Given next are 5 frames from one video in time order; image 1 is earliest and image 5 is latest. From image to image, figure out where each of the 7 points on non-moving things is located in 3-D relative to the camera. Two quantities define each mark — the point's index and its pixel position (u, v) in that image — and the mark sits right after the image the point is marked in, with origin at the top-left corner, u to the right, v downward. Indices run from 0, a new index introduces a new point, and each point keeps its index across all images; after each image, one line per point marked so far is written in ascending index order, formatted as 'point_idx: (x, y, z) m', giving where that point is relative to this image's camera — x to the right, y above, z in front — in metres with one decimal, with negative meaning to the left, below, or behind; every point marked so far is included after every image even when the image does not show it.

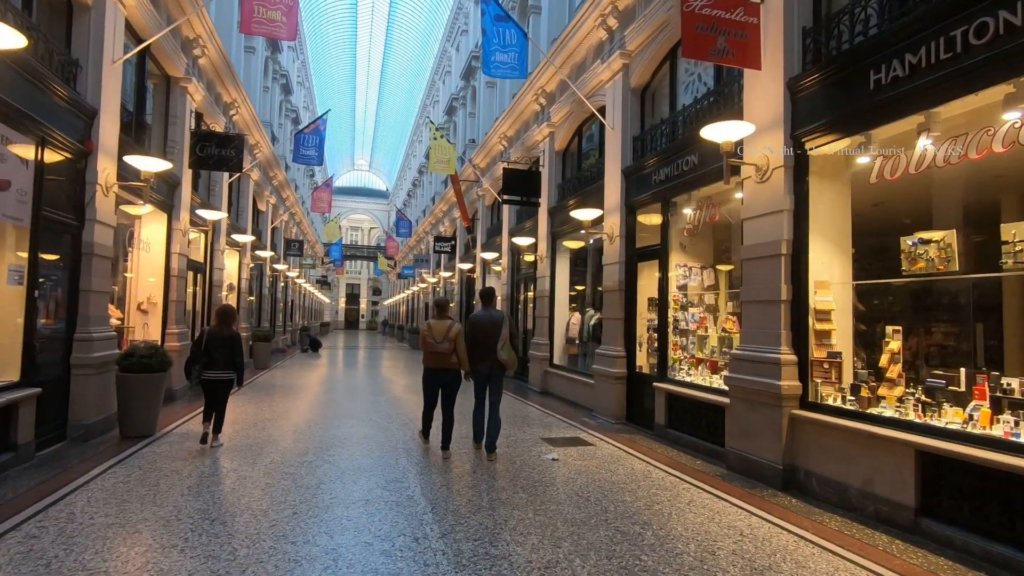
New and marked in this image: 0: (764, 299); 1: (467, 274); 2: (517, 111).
0: (+2.5, -0.1, +5.4) m
1: (-1.7, +0.5, +20.0) m
2: (+0.1, +4.3, +13.5) m
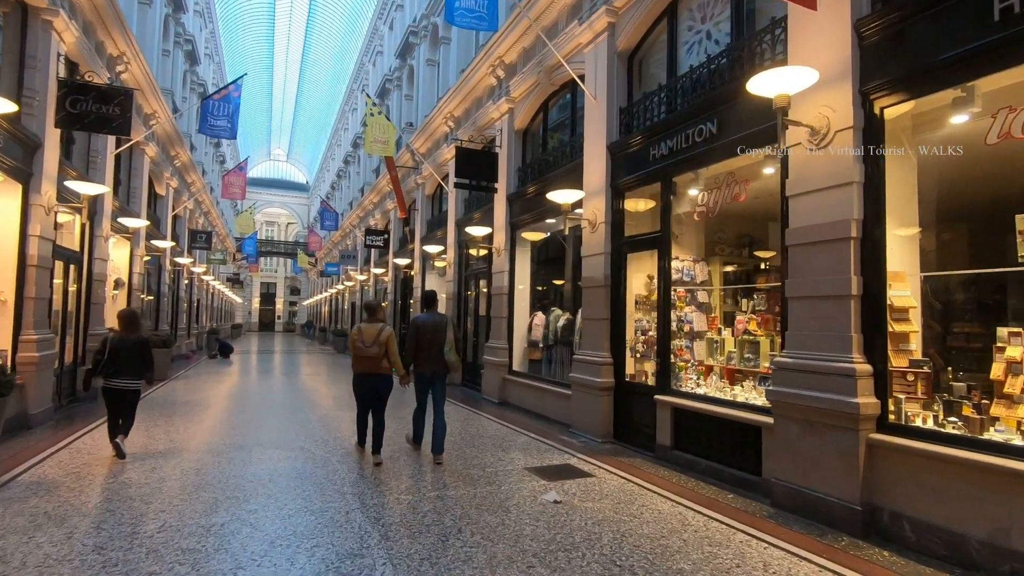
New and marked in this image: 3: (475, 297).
0: (+2.5, 0.0, +4.4) m
1: (-3.6, +0.6, +18.2) m
2: (-0.9, +4.4, +12.0) m
3: (-0.8, -0.2, +12.4) m
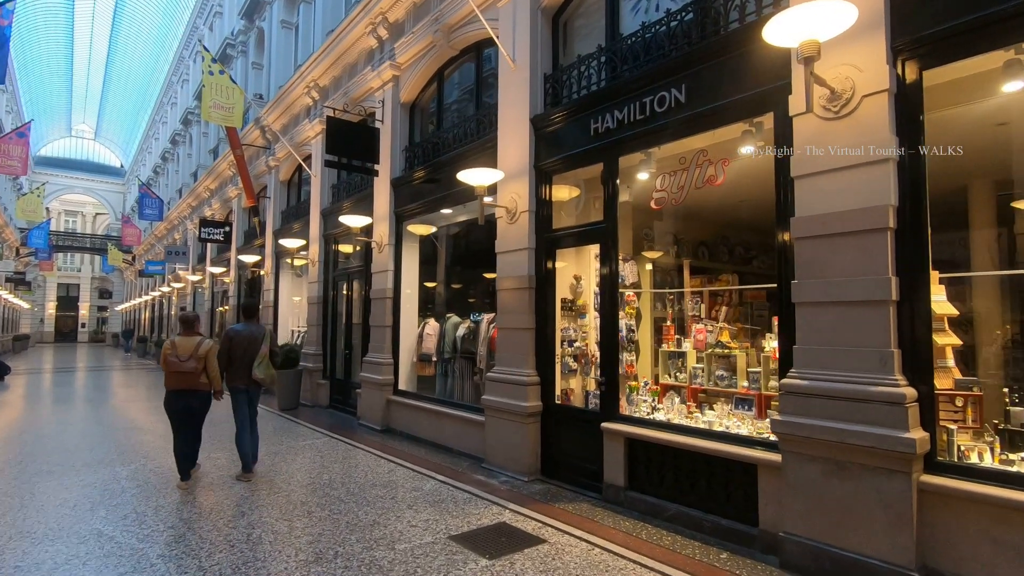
0: (+2.1, -0.1, +3.5) m
1: (-7.3, +0.5, +15.3) m
2: (-3.1, +4.4, +10.0) m
3: (-3.1, -0.3, +10.4) m
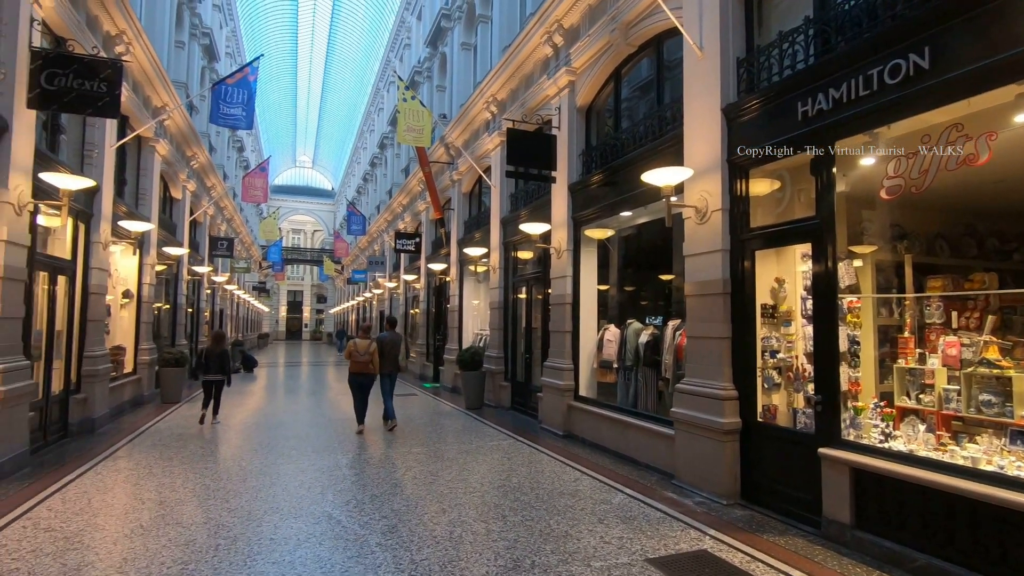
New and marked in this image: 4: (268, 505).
0: (+3.2, -0.1, +2.5) m
1: (-2.3, +0.3, +16.6) m
2: (+0.1, +4.2, +10.4) m
3: (+0.3, -0.4, +10.6) m
4: (-2.3, -2.1, +5.2) m
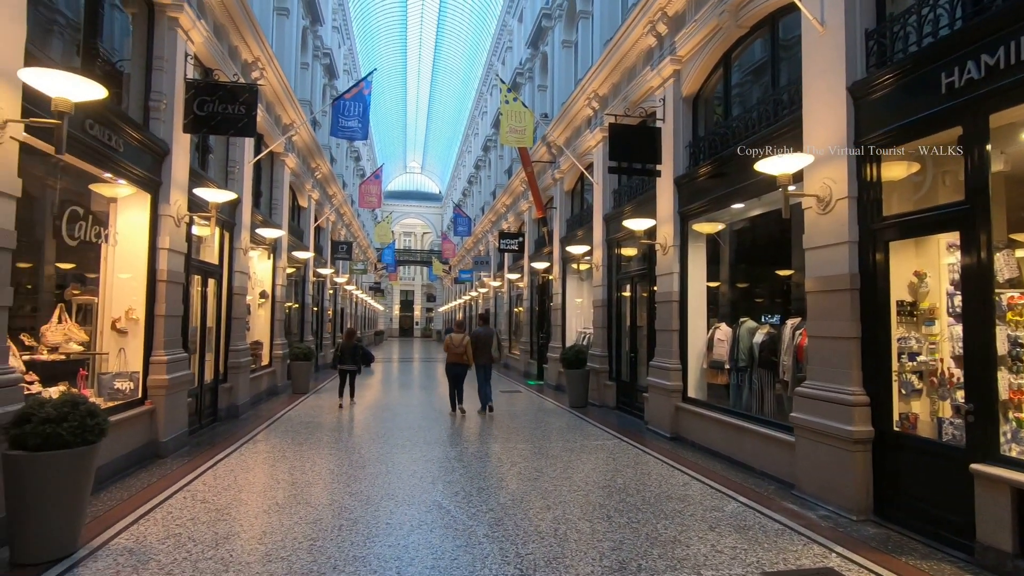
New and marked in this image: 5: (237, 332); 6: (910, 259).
0: (+3.6, 0.0, +1.9) m
1: (+0.8, +0.4, +16.7) m
2: (+2.0, +4.3, +10.2) m
3: (+2.2, -0.3, +10.4) m
4: (-1.3, -2.0, +5.6) m
5: (-5.0, -0.8, +10.0) m
6: (+3.4, +0.3, +4.7) m
